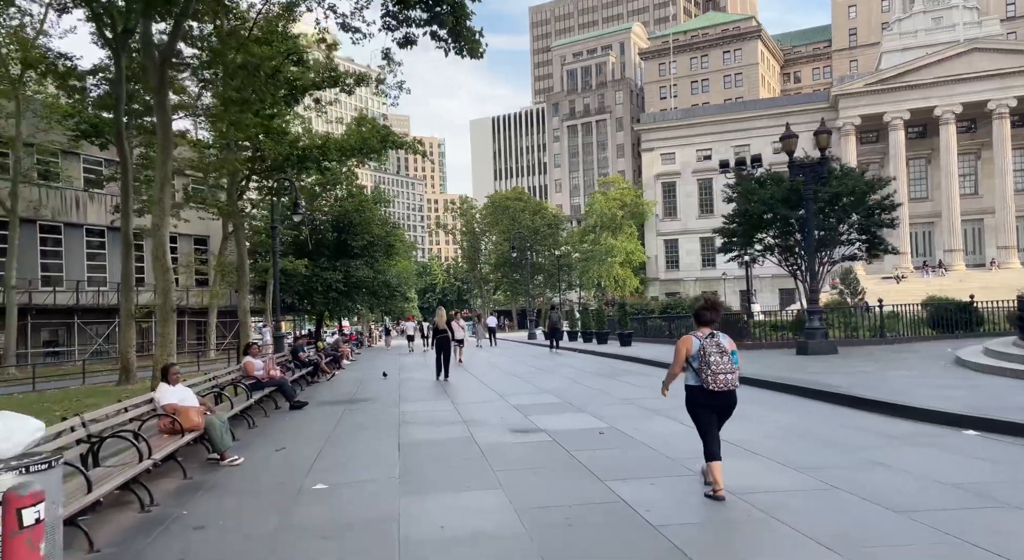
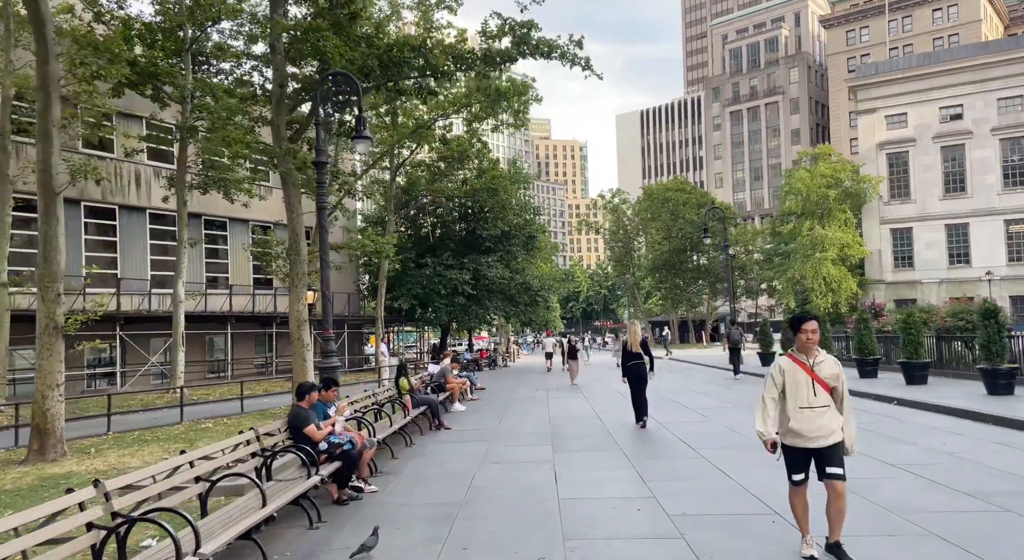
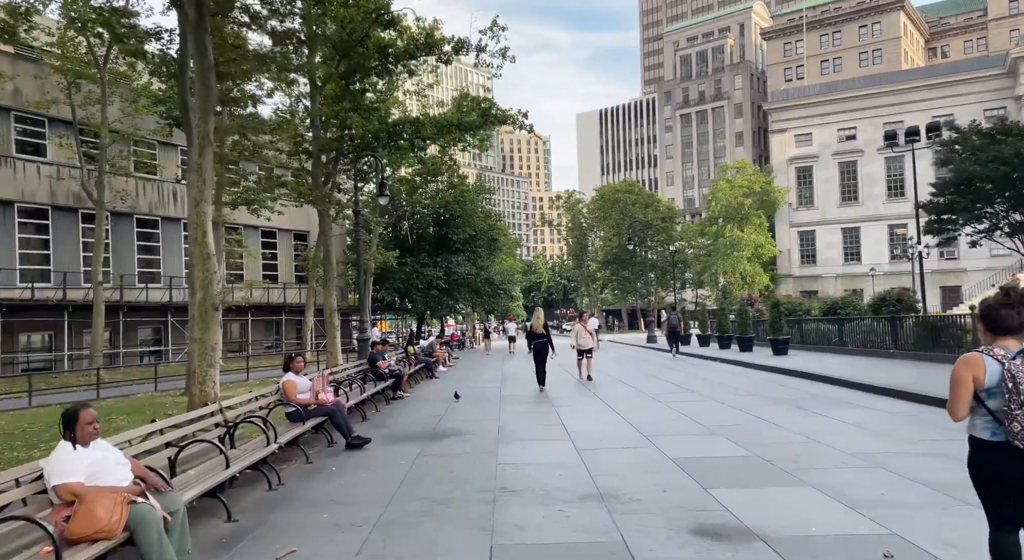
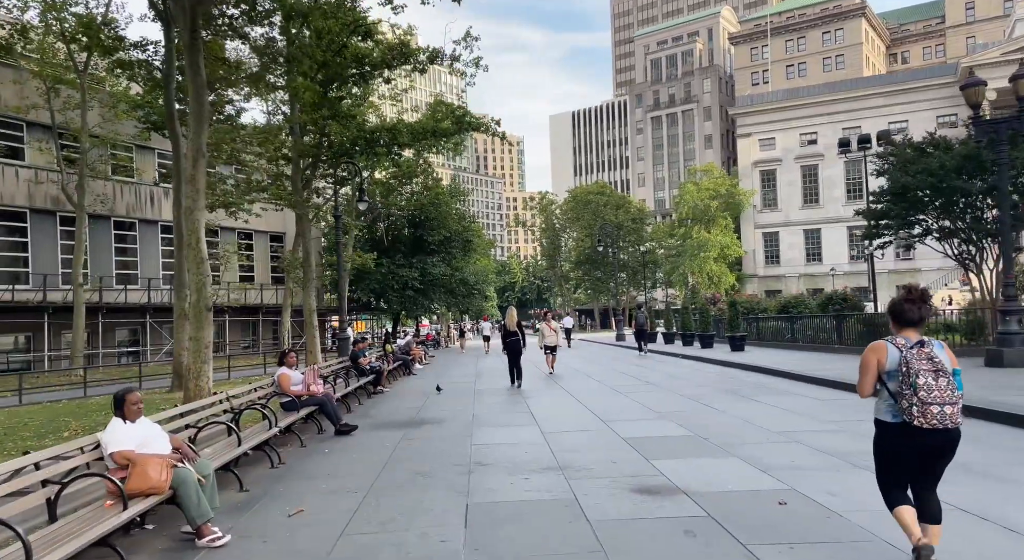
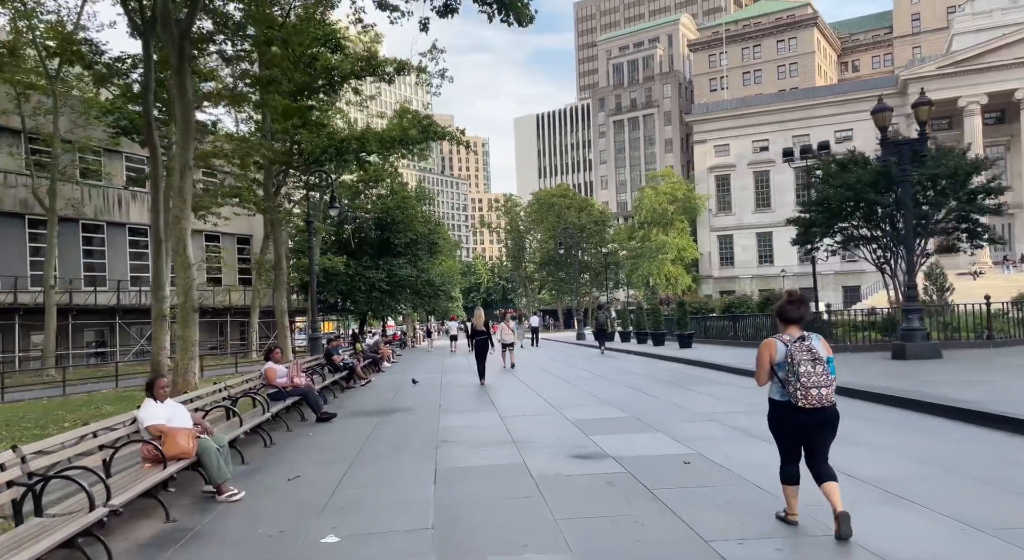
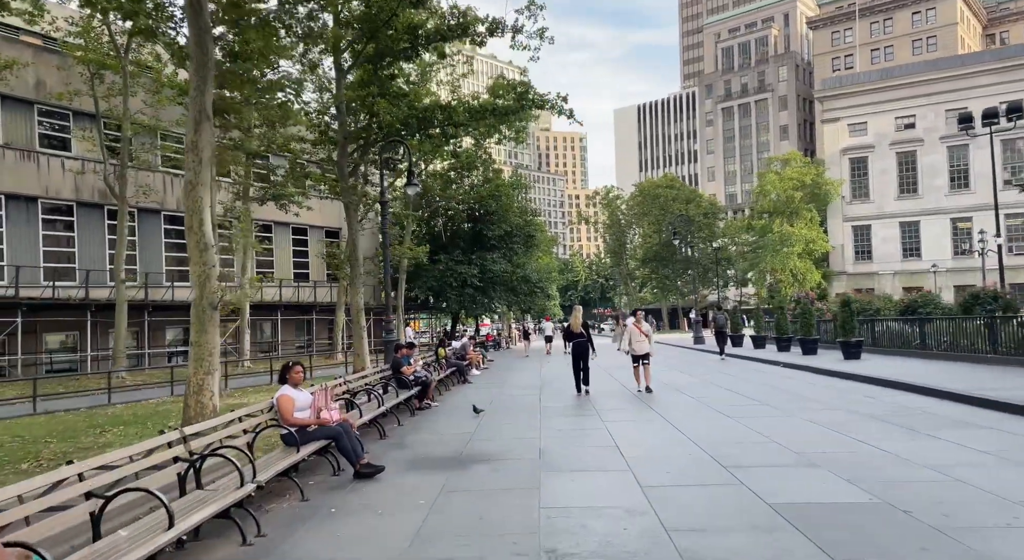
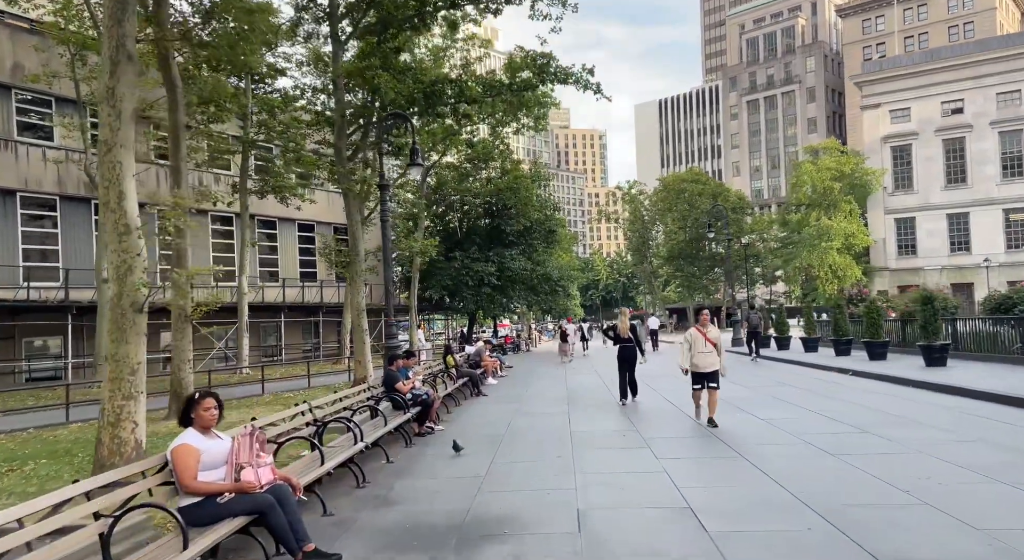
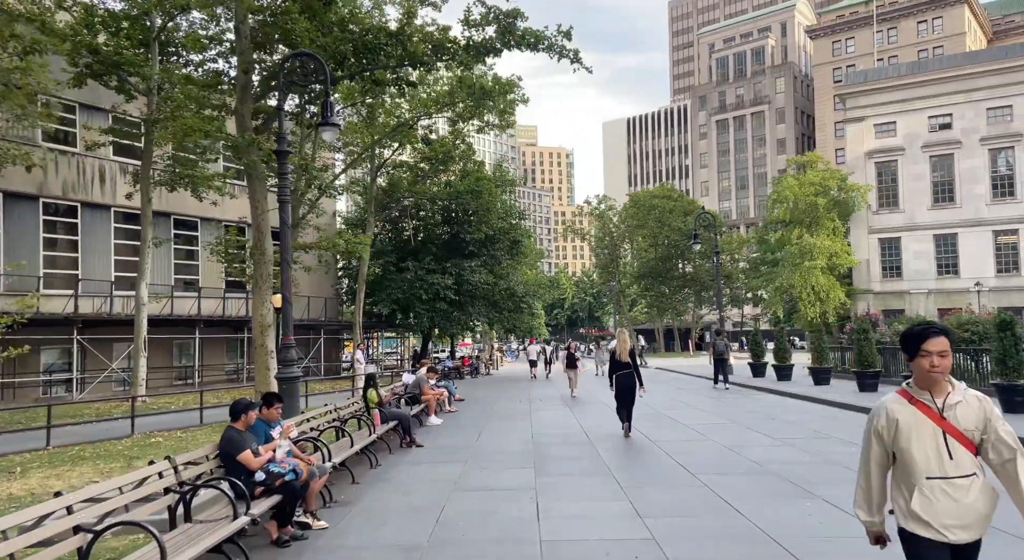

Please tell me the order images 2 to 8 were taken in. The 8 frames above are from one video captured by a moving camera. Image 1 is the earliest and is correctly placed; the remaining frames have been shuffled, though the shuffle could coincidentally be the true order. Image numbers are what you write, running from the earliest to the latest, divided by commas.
5, 4, 3, 6, 7, 2, 8
